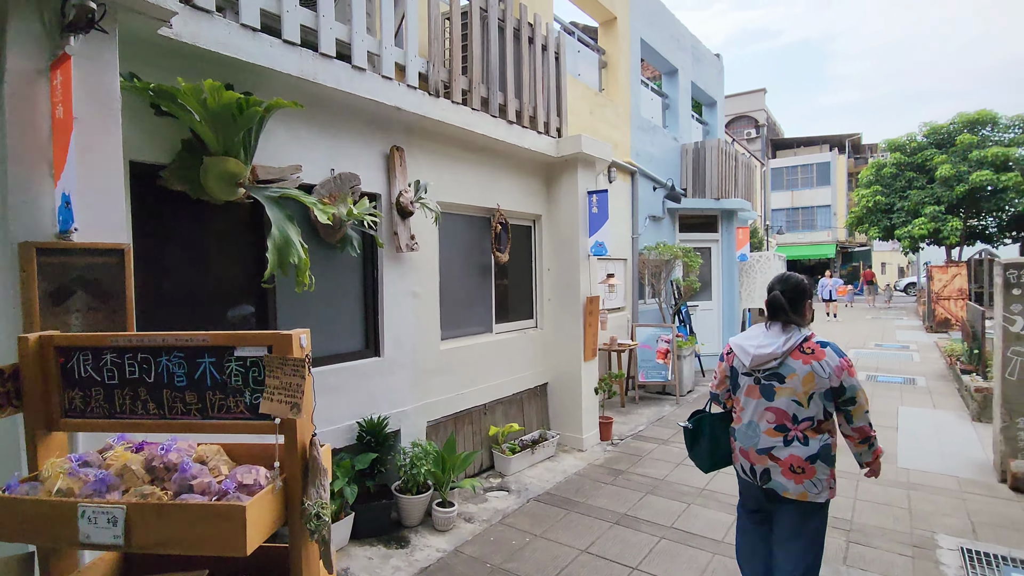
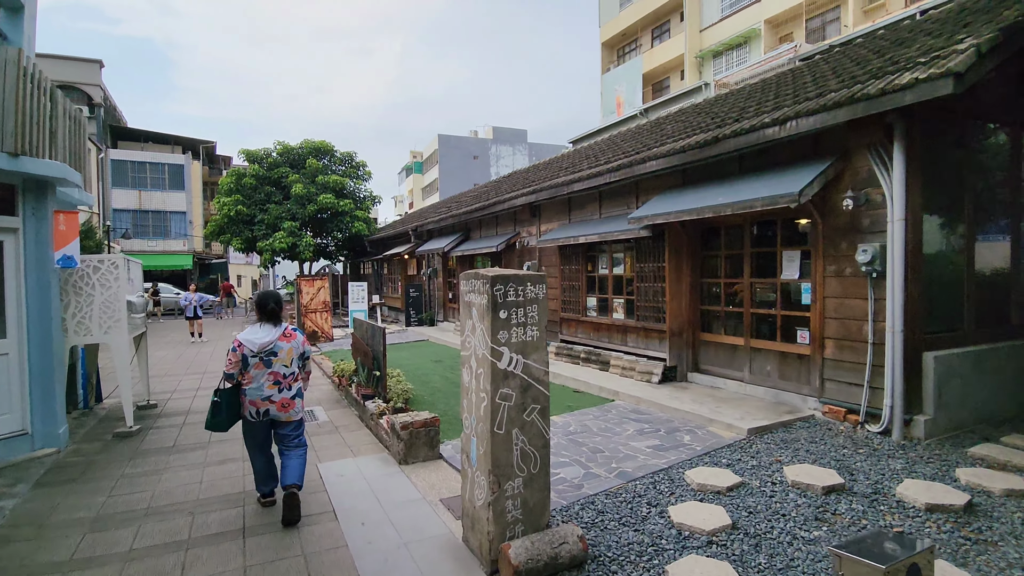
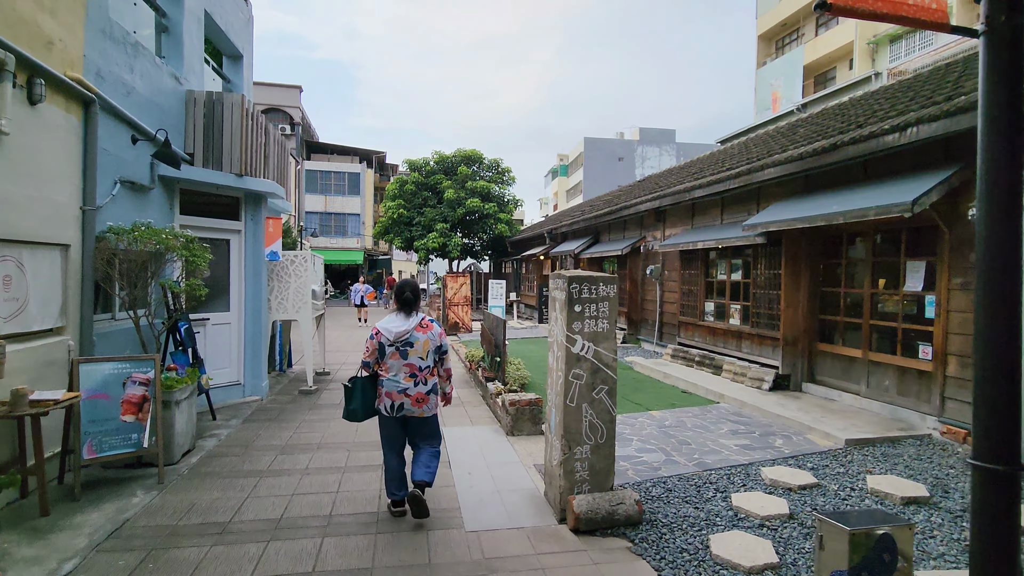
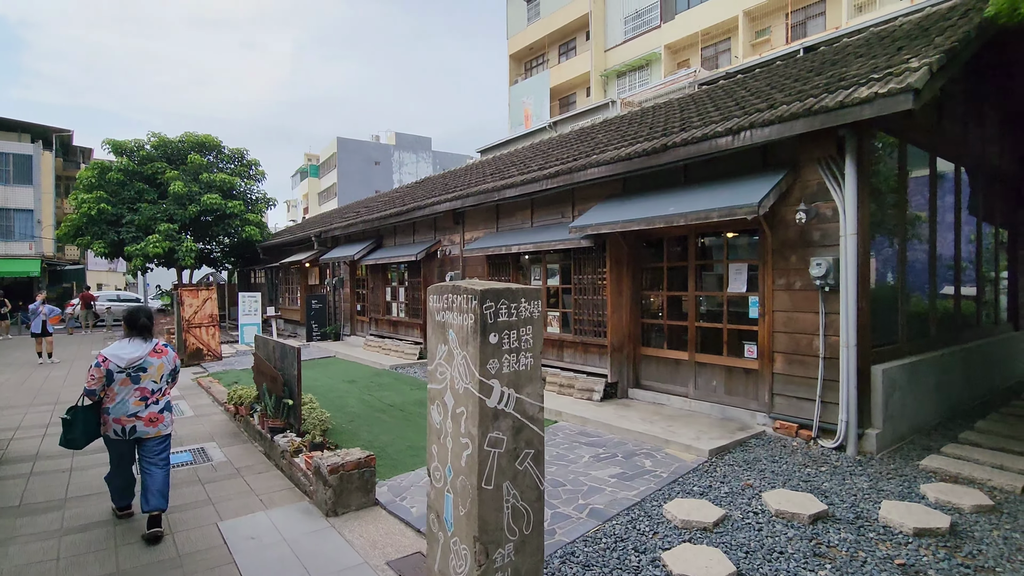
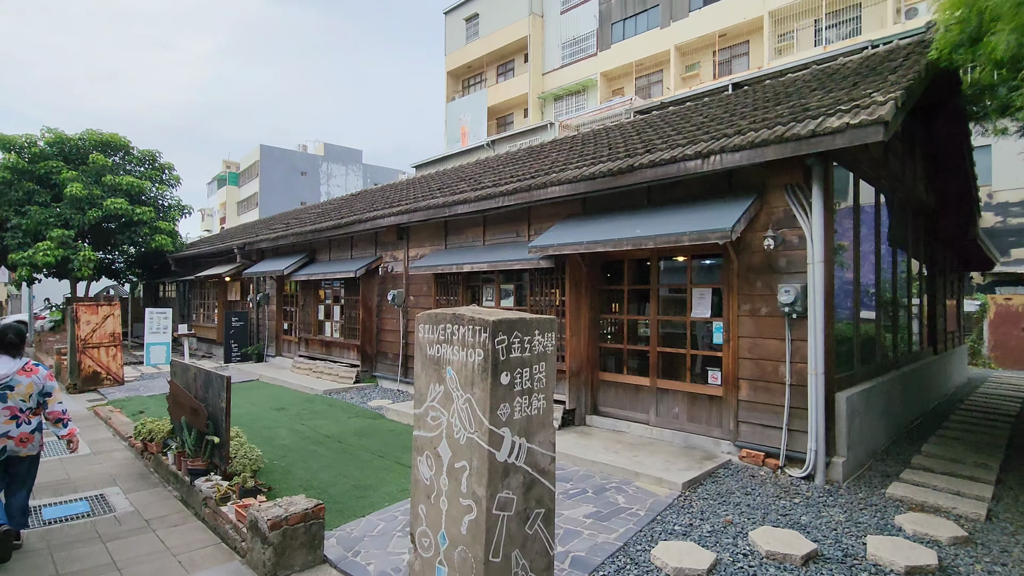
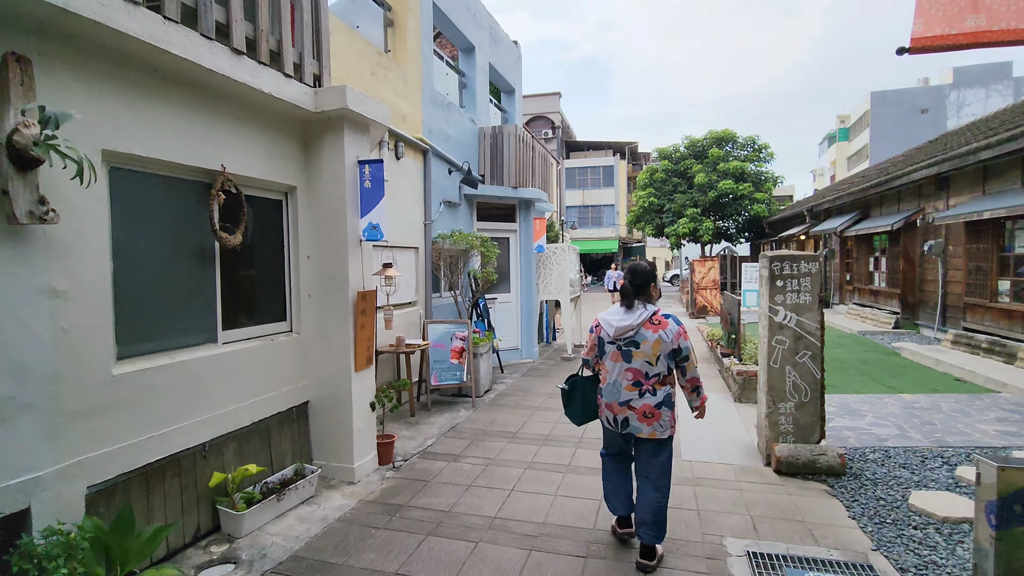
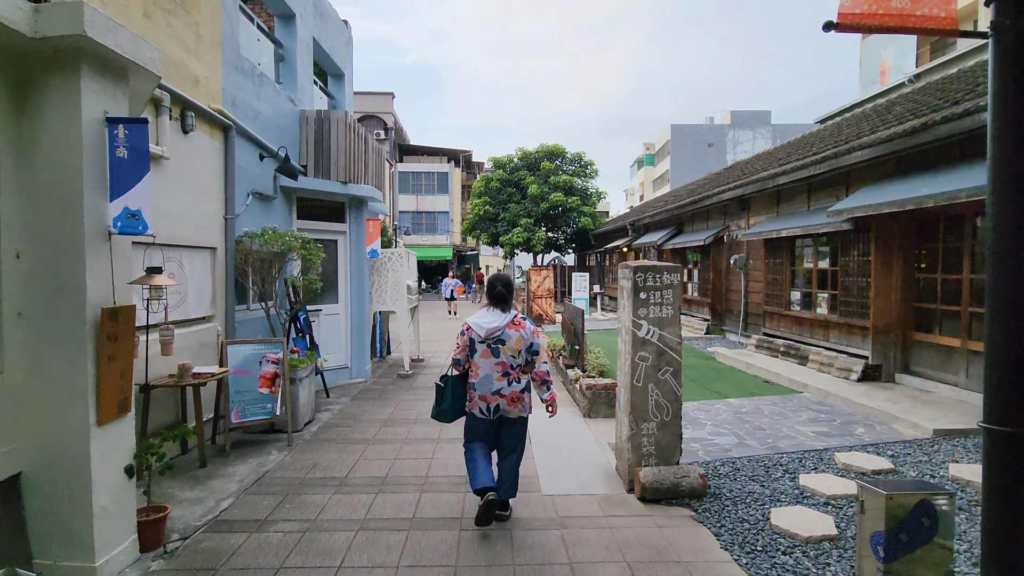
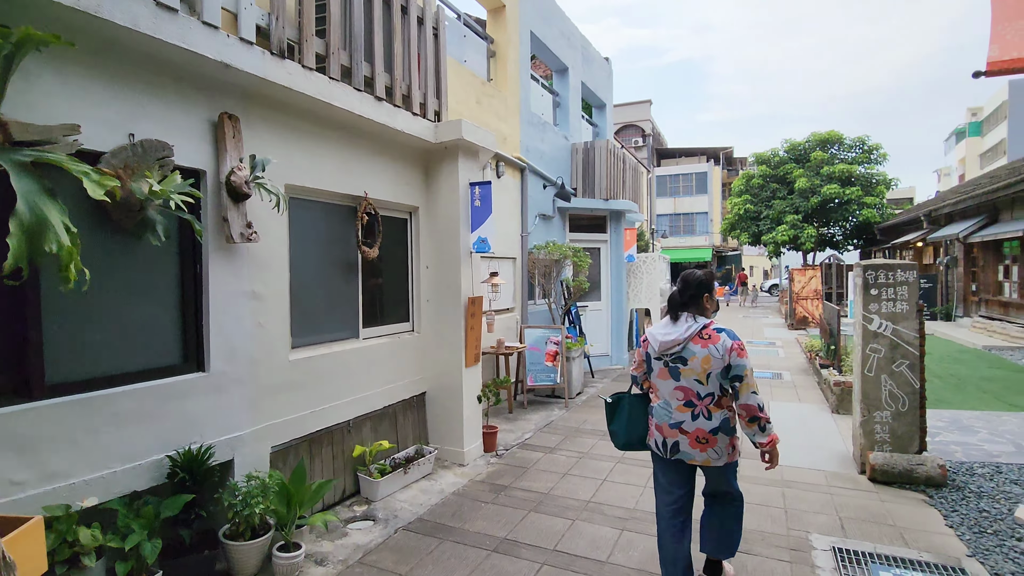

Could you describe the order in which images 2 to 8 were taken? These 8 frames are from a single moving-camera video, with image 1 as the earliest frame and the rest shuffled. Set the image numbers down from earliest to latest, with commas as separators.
8, 6, 7, 3, 2, 4, 5
